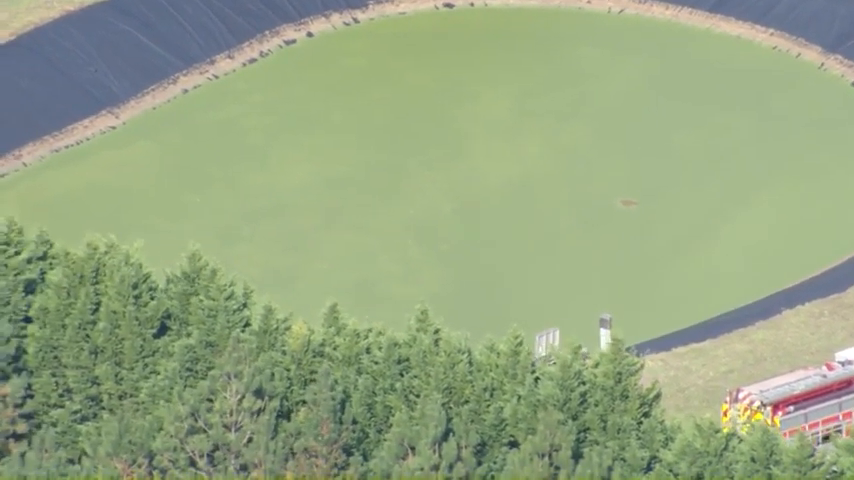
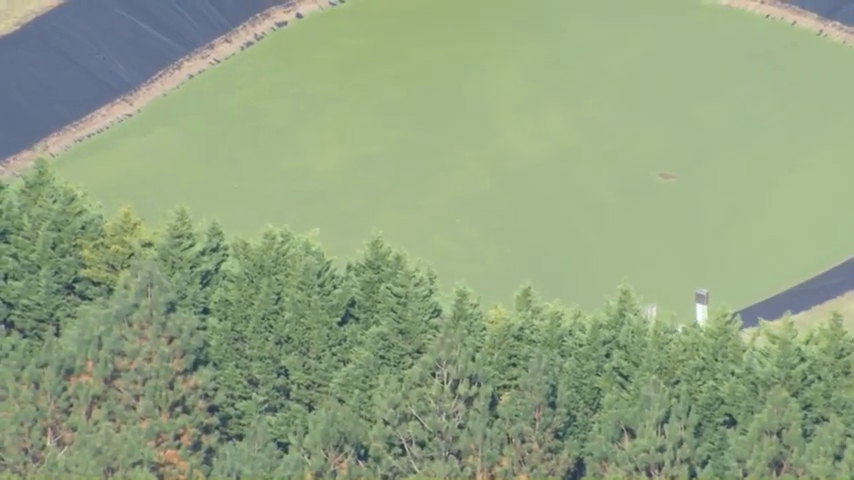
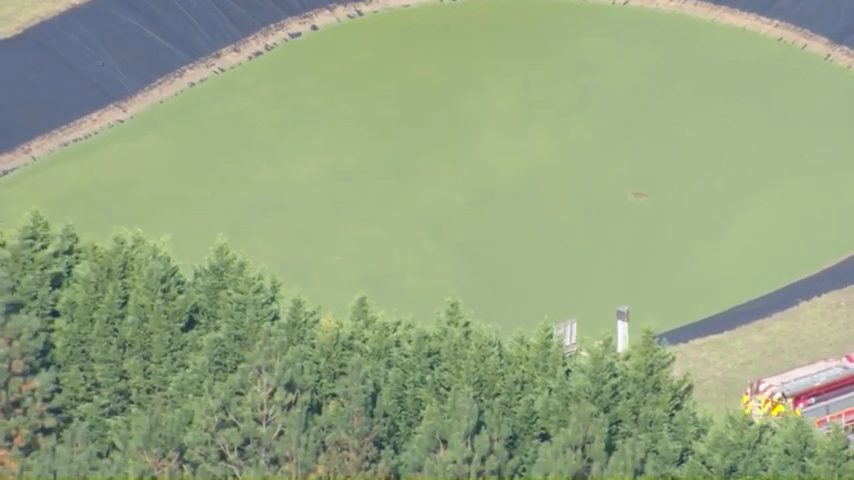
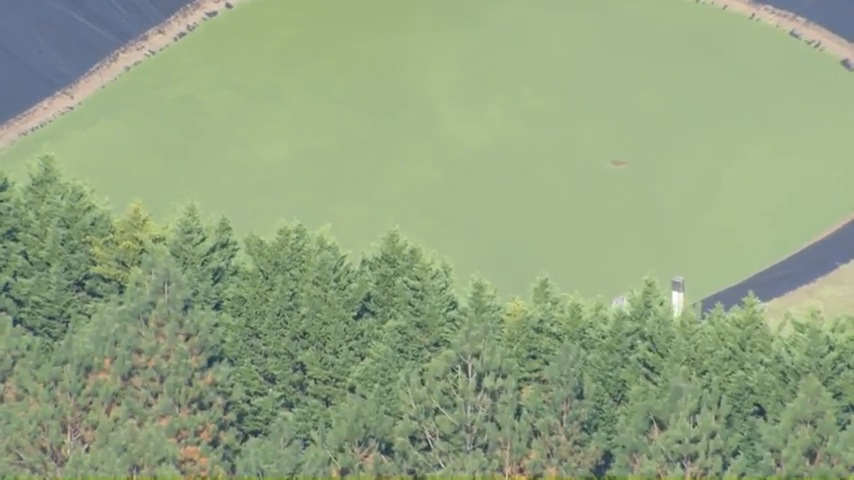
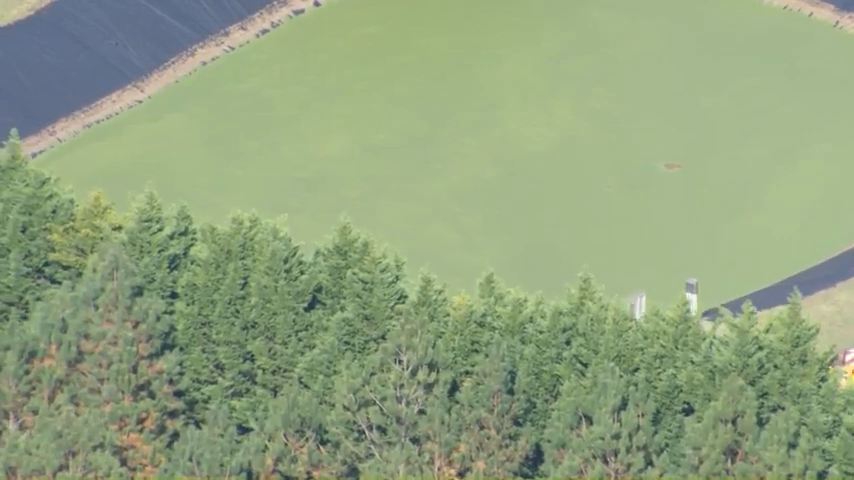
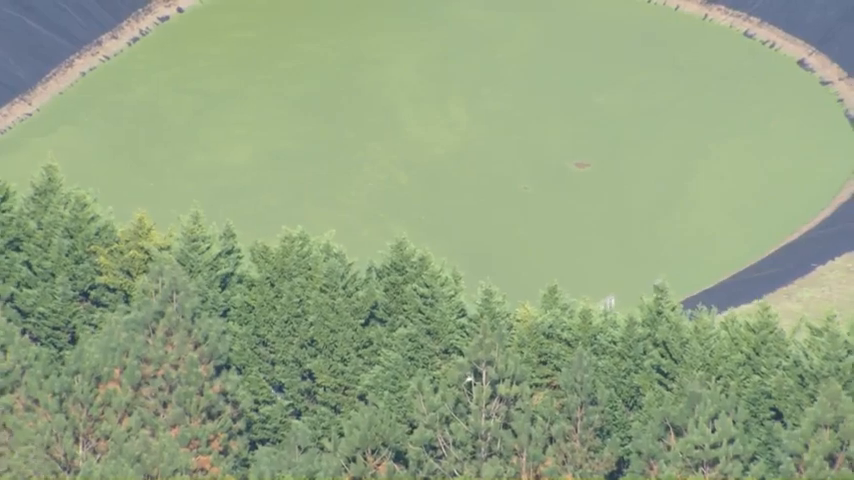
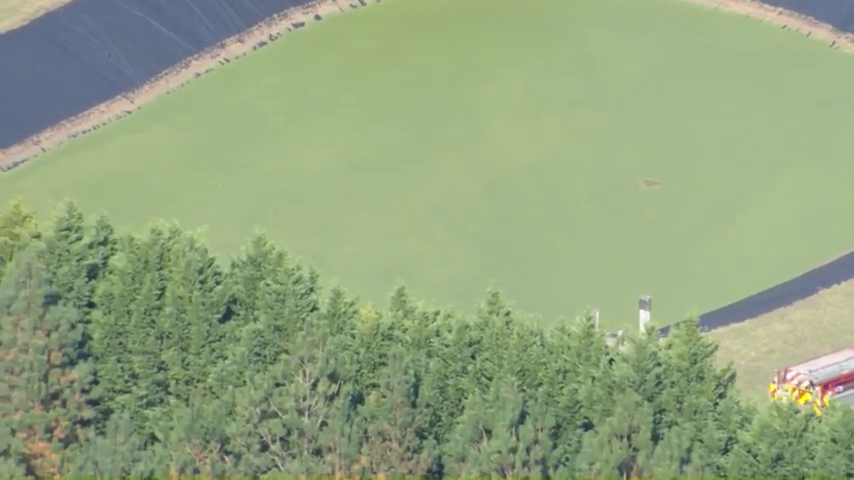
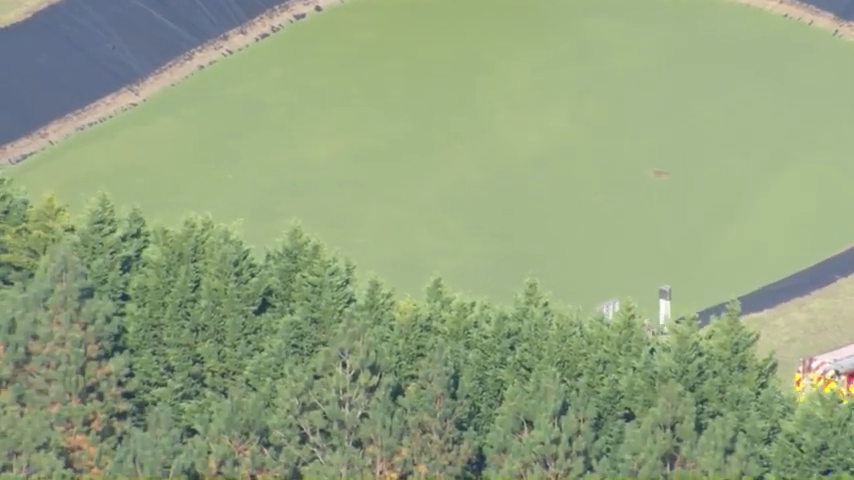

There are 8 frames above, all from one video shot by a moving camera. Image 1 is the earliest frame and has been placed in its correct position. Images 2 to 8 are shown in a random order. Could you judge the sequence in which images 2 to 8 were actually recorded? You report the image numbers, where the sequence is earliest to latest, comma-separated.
3, 7, 8, 5, 2, 4, 6
